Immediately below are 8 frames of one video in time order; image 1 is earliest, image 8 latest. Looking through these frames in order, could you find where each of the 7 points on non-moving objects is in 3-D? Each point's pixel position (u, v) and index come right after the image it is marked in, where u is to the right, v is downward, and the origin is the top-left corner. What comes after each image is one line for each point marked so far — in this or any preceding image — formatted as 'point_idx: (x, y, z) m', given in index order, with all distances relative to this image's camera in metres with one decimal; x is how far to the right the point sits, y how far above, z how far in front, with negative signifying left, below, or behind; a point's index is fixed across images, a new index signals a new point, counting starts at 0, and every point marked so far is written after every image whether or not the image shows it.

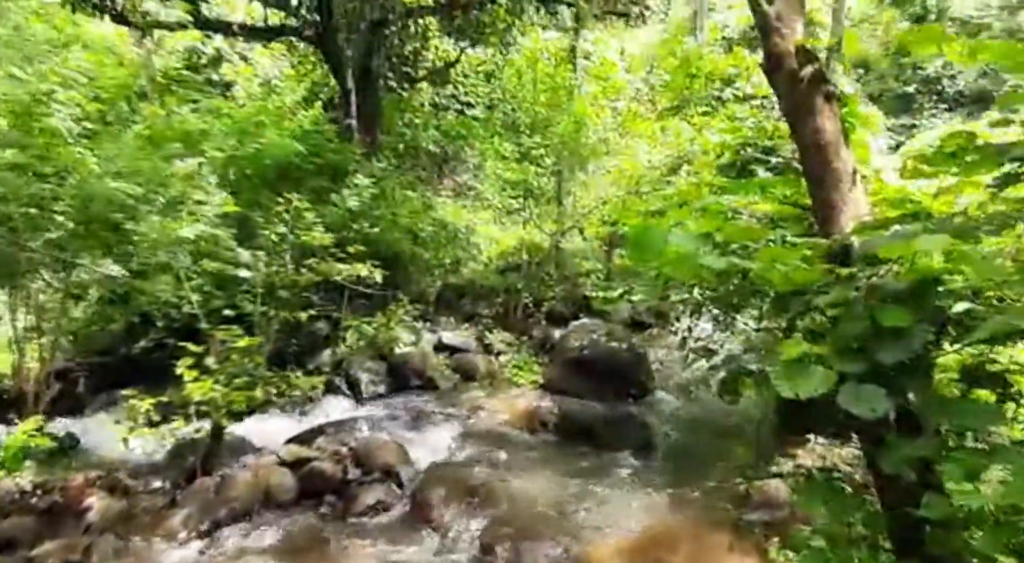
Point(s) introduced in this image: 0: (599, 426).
0: (+0.8, -1.4, +6.2) m
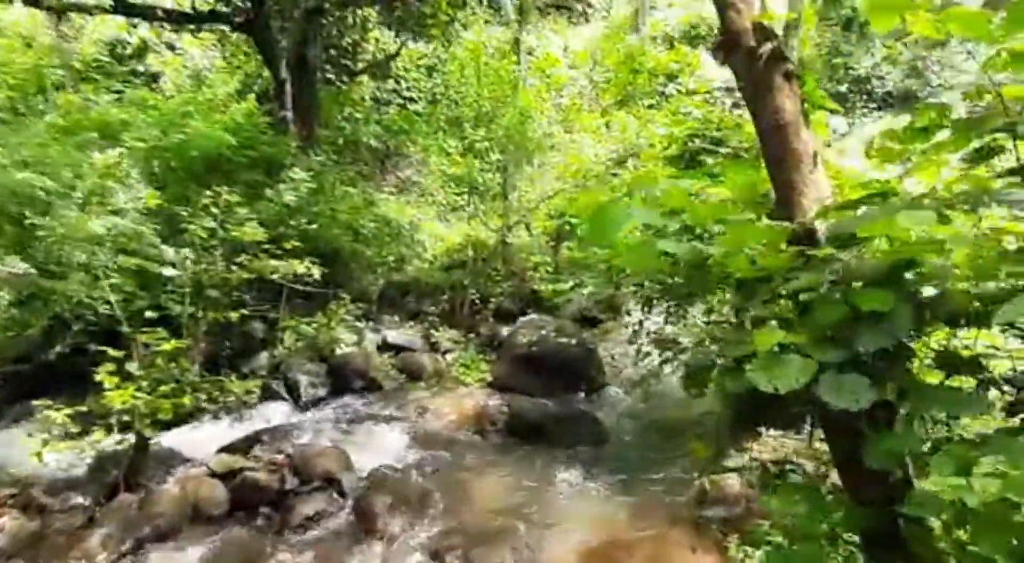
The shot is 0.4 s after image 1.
0: (+0.3, -1.3, +6.1) m
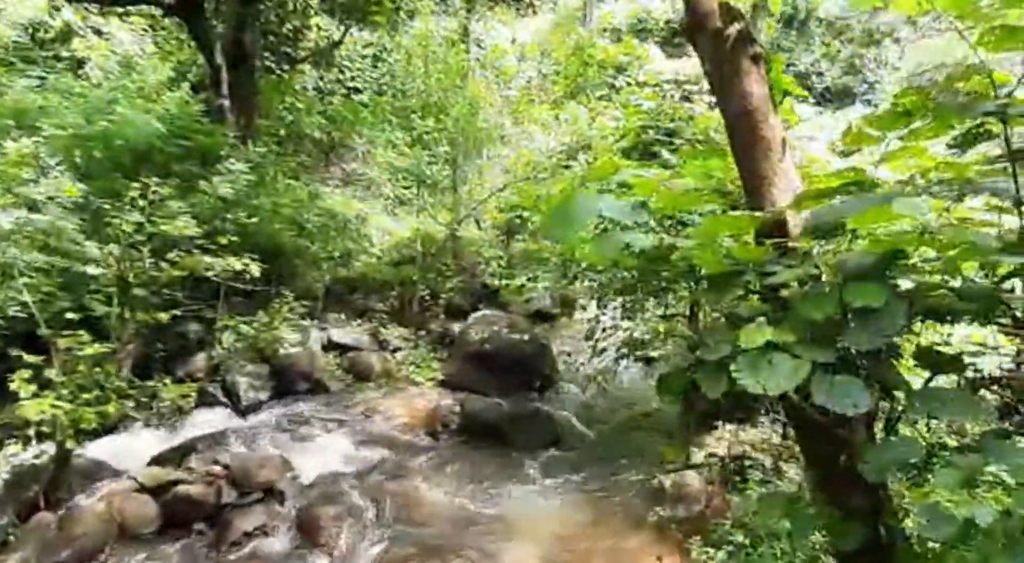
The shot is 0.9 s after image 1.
0: (-0.1, -1.3, +5.9) m
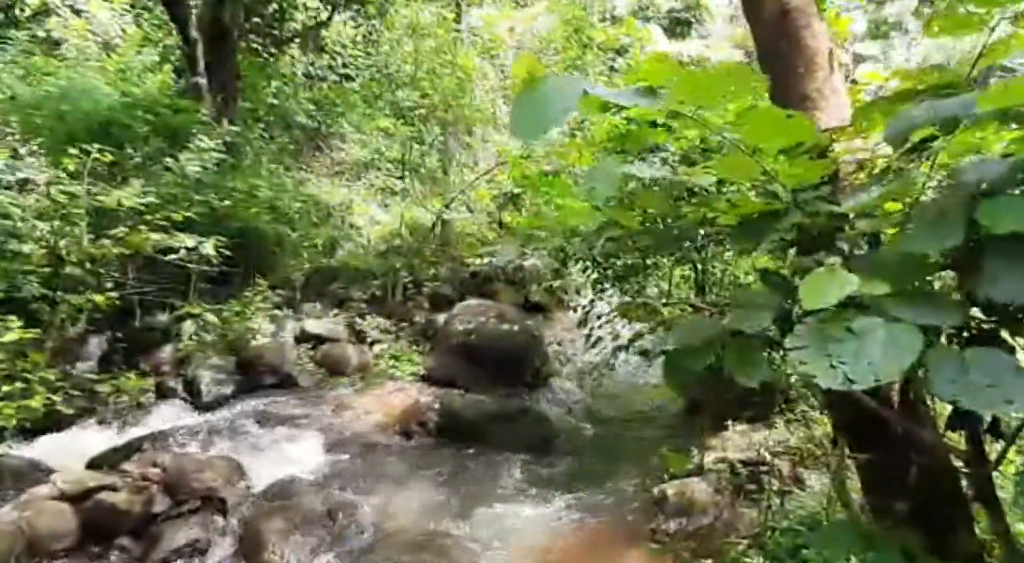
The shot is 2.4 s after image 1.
0: (-0.2, -1.1, +5.3) m
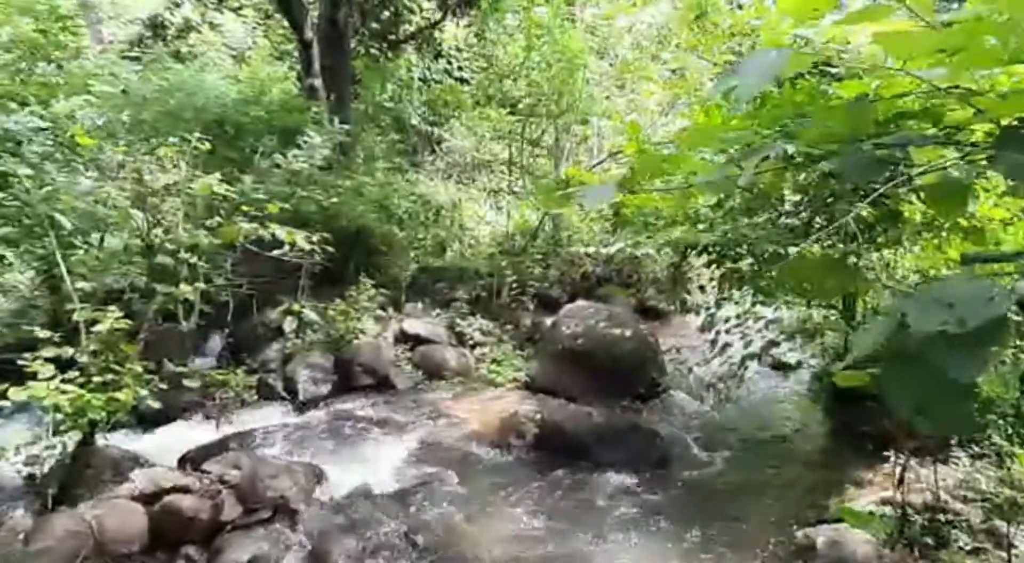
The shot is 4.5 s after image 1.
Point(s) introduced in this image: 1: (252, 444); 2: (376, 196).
0: (+0.6, -1.1, +4.7) m
1: (-1.8, -1.1, +4.6) m
2: (-1.5, +0.9, +7.4) m
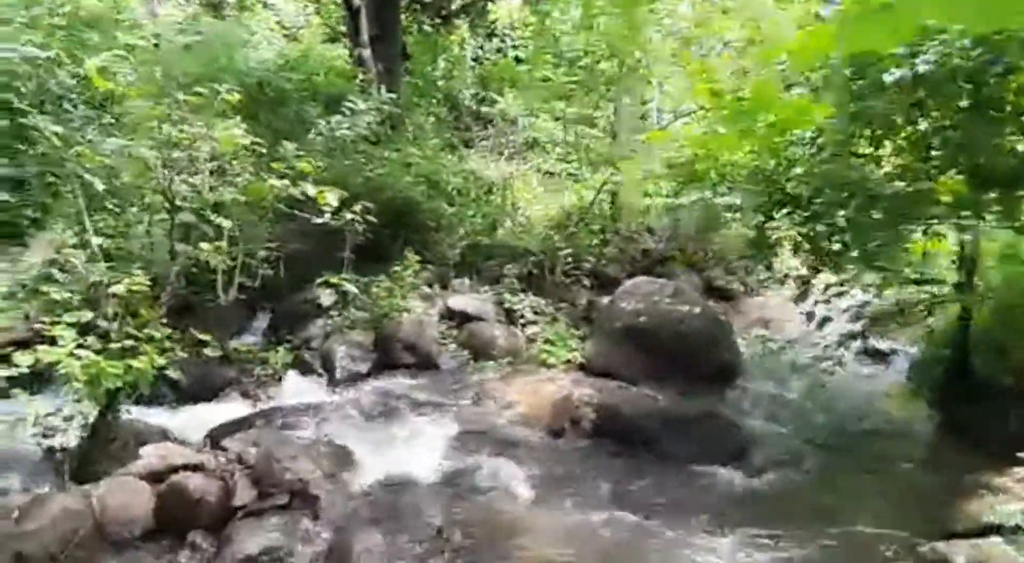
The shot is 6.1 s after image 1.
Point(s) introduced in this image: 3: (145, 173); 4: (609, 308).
0: (+0.9, -0.9, +4.1) m
1: (-1.4, -0.9, +4.2) m
2: (-0.9, +1.2, +7.0) m
3: (-2.7, +0.8, +4.9) m
4: (+0.8, -0.2, +5.5) m
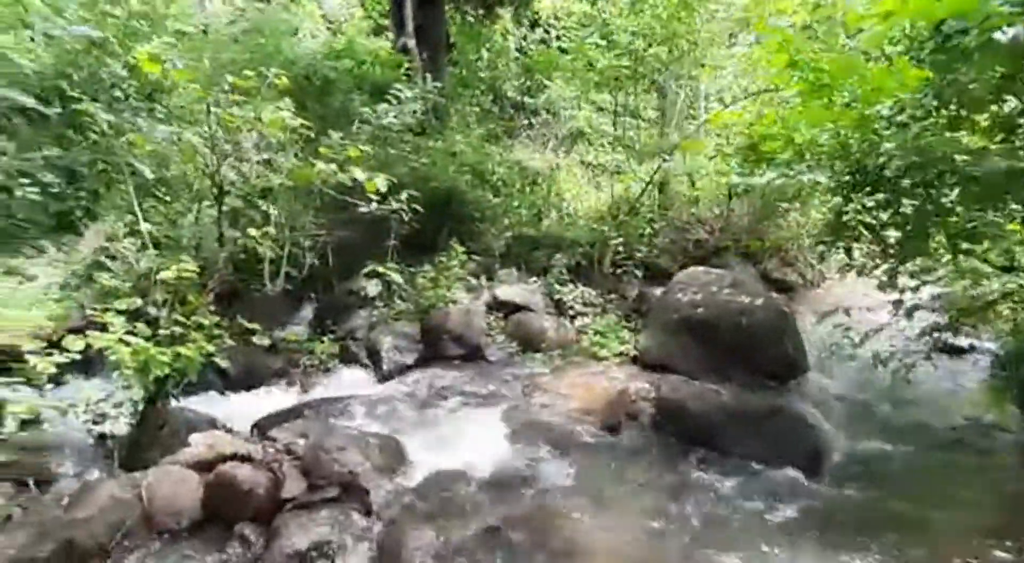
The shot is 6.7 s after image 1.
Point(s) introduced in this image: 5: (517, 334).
0: (+1.2, -0.8, +3.9) m
1: (-1.1, -0.8, +4.1) m
2: (-0.5, +1.3, +6.9) m
3: (-2.3, +0.9, +4.8) m
4: (+1.2, -0.1, +5.3) m
5: (+0.1, -0.5, +6.3) m
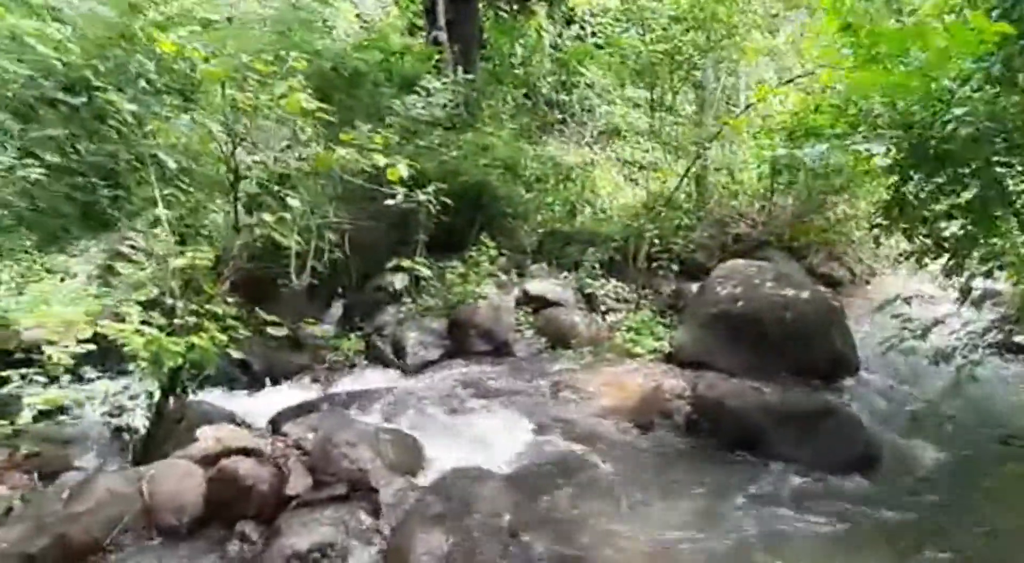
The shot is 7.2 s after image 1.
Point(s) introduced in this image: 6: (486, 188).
0: (+1.3, -0.8, +3.6) m
1: (-1.0, -0.7, +3.9) m
2: (-0.1, +1.3, +6.7) m
3: (-2.1, +0.9, +4.7) m
4: (+1.4, -0.1, +5.0) m
5: (+0.3, -0.5, +6.1) m
6: (-0.3, +0.9, +6.7) m
